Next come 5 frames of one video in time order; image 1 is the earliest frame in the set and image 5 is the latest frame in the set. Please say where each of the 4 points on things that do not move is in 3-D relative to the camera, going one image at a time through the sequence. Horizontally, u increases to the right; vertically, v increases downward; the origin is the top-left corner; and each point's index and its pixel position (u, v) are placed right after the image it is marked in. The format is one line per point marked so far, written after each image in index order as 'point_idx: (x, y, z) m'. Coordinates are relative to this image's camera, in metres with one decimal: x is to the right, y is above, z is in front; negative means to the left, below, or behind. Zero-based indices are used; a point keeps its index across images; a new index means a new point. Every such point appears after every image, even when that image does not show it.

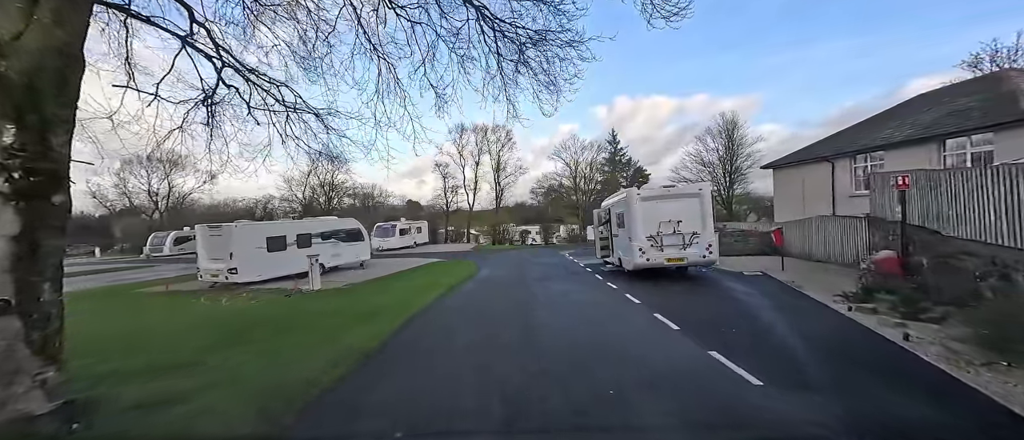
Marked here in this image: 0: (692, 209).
0: (+4.8, +0.2, +9.7) m
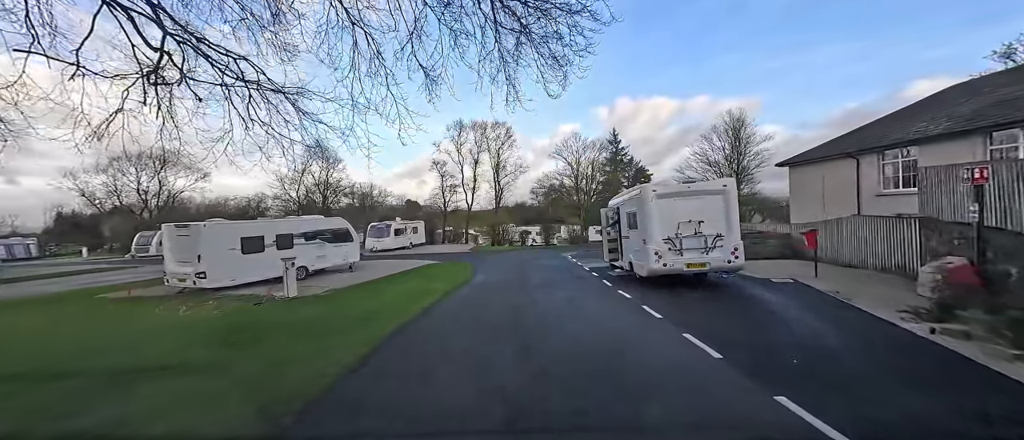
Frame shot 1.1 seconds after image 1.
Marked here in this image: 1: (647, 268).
0: (+4.8, +0.2, +8.6) m
1: (+3.2, -1.2, +8.8) m
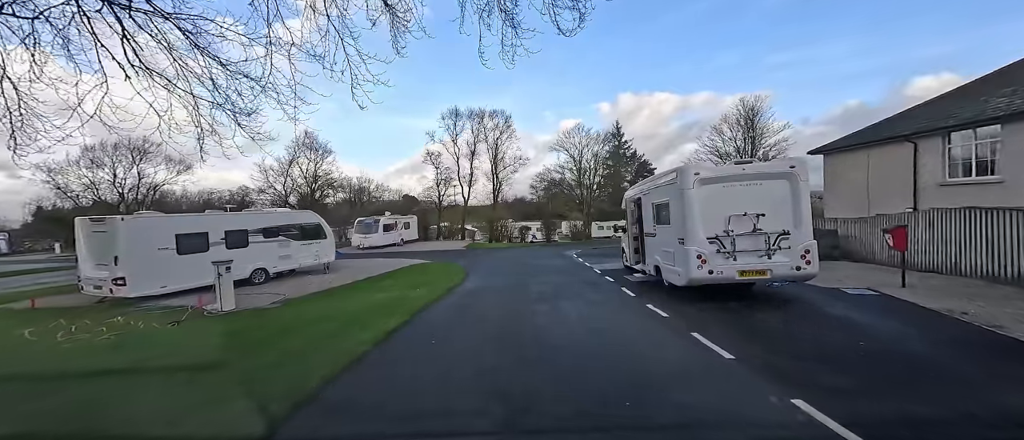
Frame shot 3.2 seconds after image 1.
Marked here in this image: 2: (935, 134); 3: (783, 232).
0: (+4.7, +0.3, +6.4) m
1: (+3.2, -1.0, +6.7) m
2: (+13.8, +2.8, +12.0) m
3: (+4.7, -0.2, +6.4) m
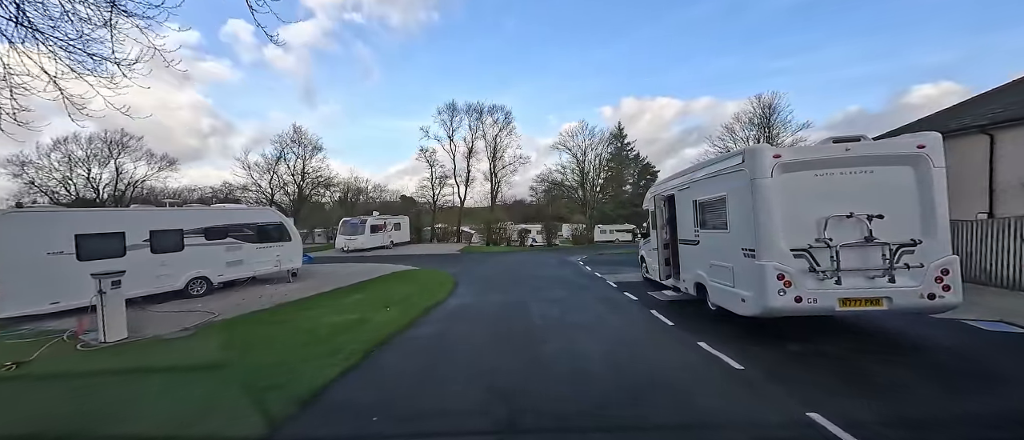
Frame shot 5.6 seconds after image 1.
0: (+4.7, +0.3, +4.4) m
1: (+3.1, -1.1, +4.6) m
2: (+13.8, +2.6, +10.0) m
3: (+4.7, -0.3, +4.3) m
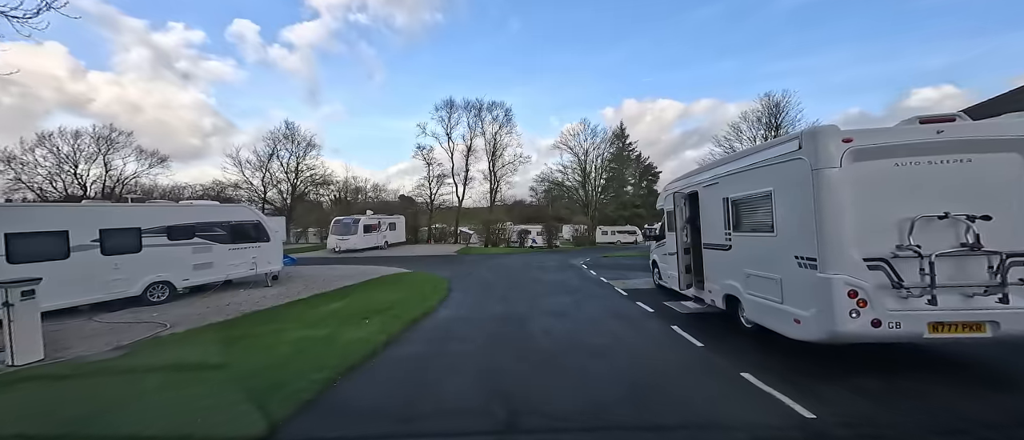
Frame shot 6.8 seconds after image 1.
0: (+4.6, +0.3, +3.4) m
1: (+3.1, -1.1, +3.7) m
2: (+13.8, +2.5, +9.0) m
3: (+4.7, -0.3, +3.4) m
